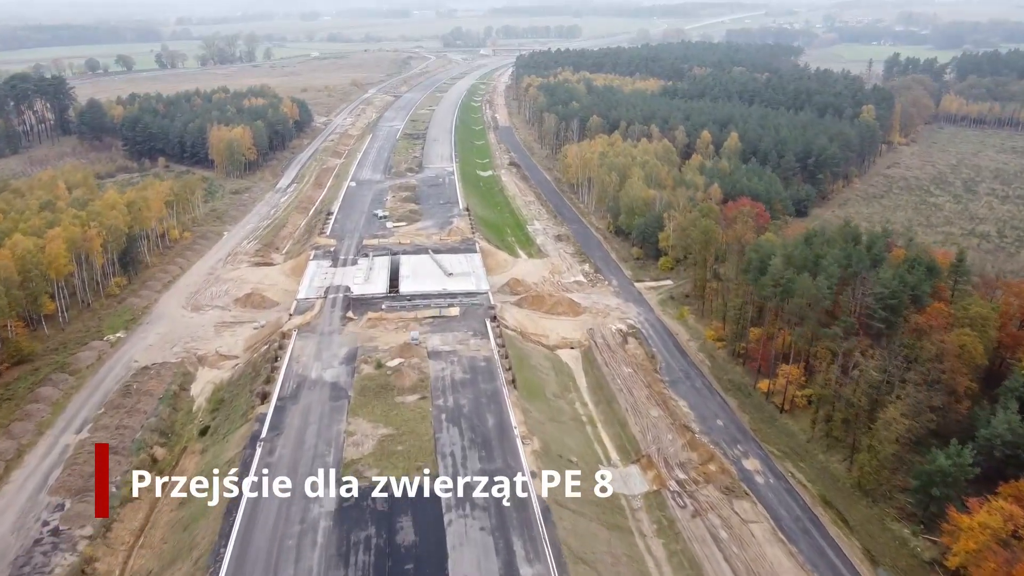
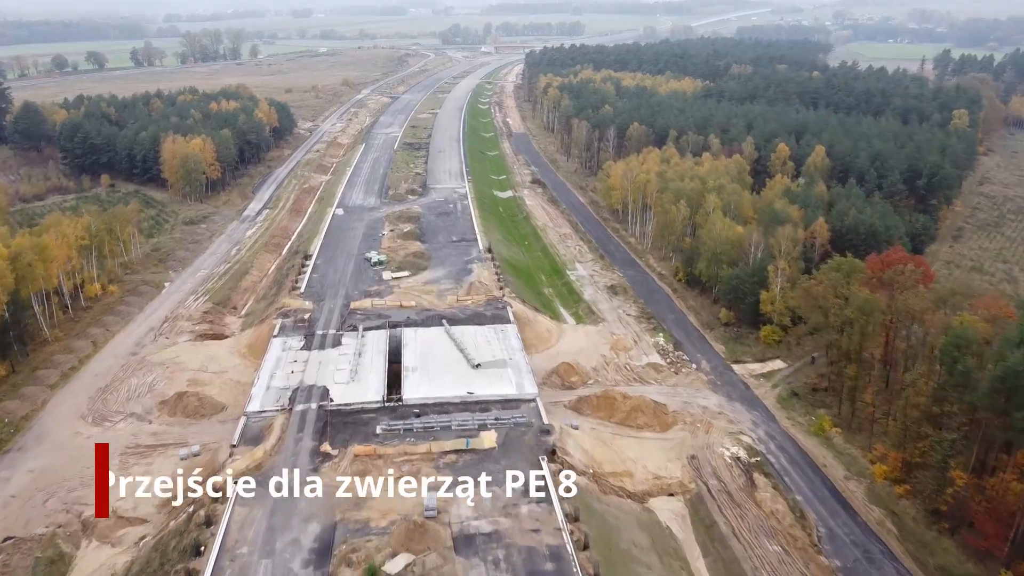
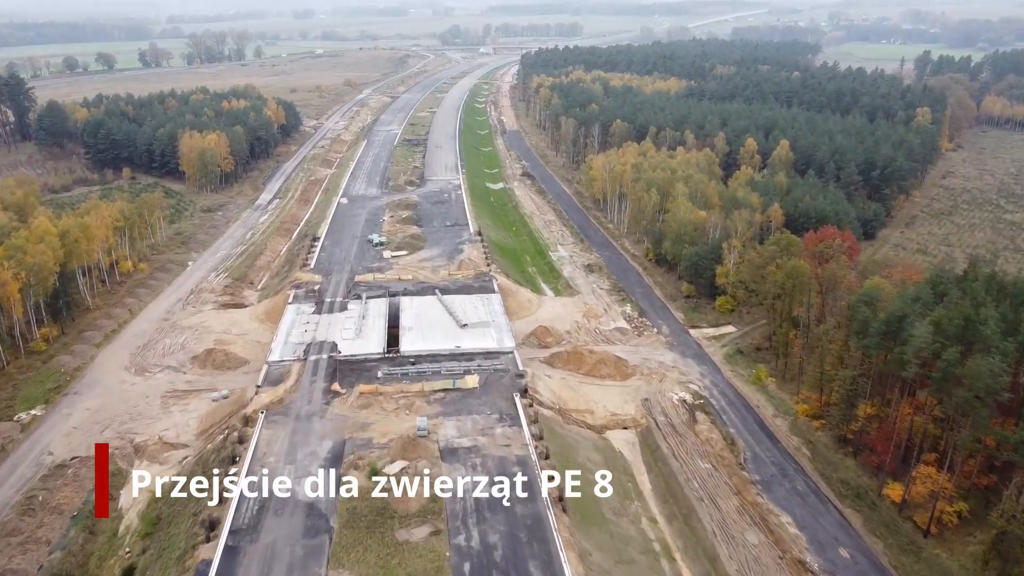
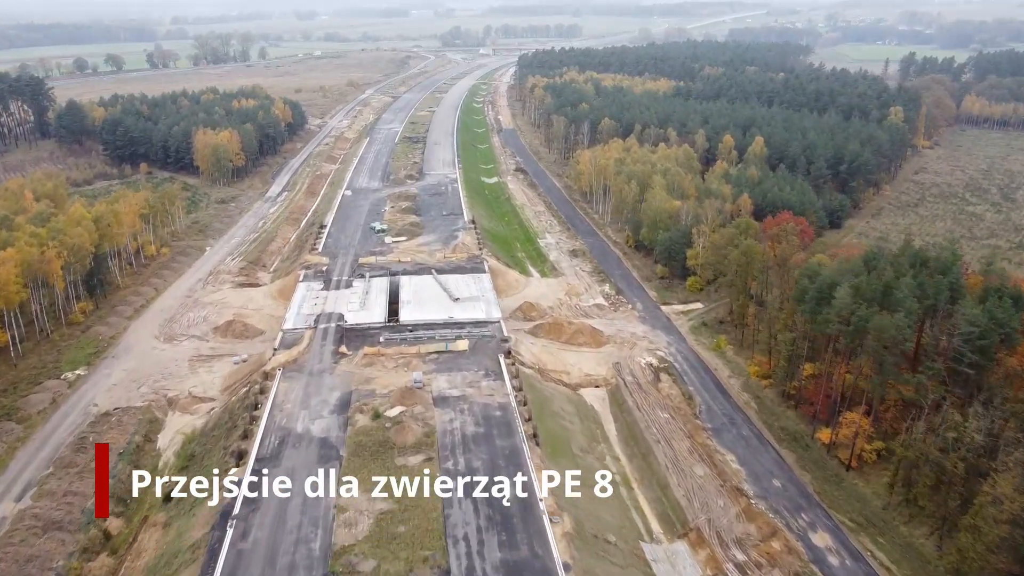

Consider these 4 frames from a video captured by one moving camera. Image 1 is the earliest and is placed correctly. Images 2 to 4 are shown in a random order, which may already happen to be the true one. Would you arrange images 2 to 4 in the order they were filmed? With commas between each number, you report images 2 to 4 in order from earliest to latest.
4, 3, 2
